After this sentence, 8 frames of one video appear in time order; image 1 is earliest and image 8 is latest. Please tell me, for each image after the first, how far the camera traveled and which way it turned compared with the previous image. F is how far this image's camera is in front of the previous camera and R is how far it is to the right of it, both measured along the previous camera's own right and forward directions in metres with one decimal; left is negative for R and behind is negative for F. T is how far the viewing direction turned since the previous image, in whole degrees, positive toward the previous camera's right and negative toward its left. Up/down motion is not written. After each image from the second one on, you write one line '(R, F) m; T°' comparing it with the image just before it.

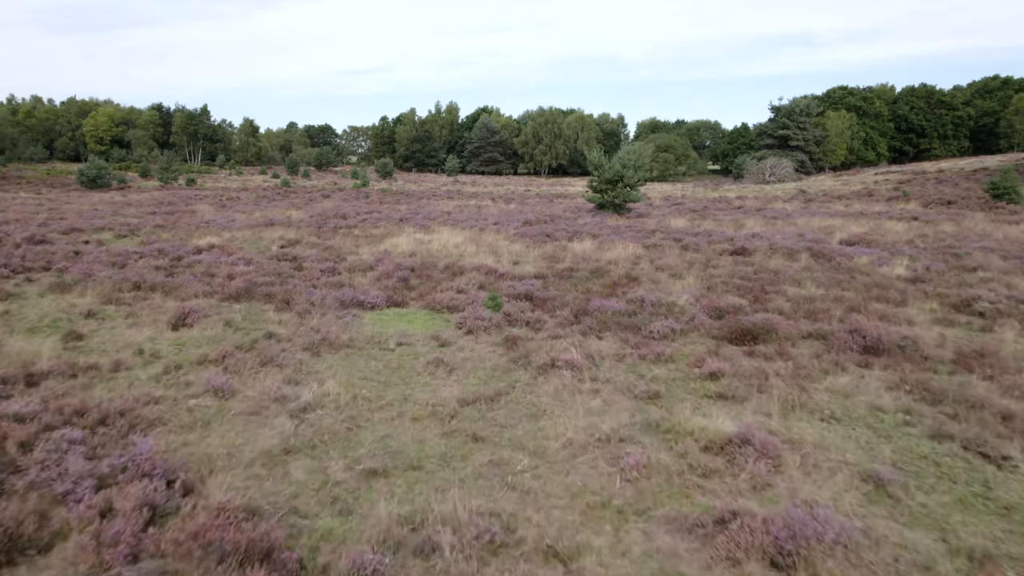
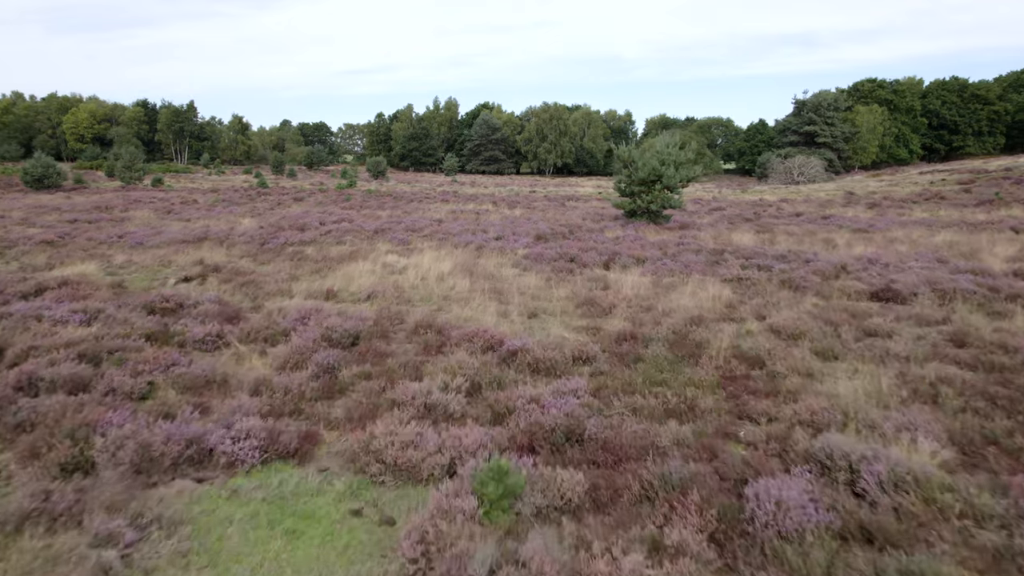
(-0.2, +5.5) m; 0°
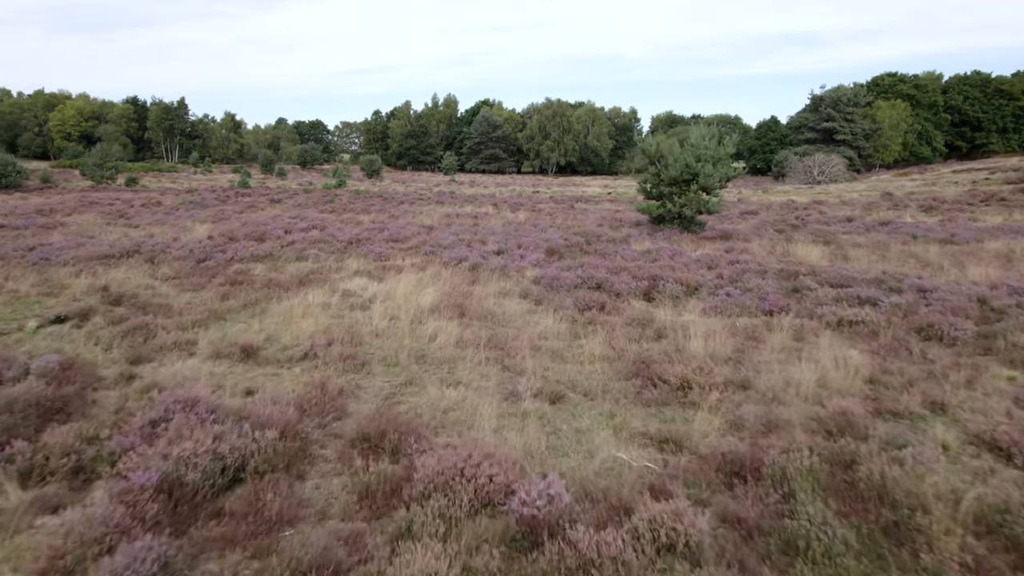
(-0.1, +3.5) m; 0°
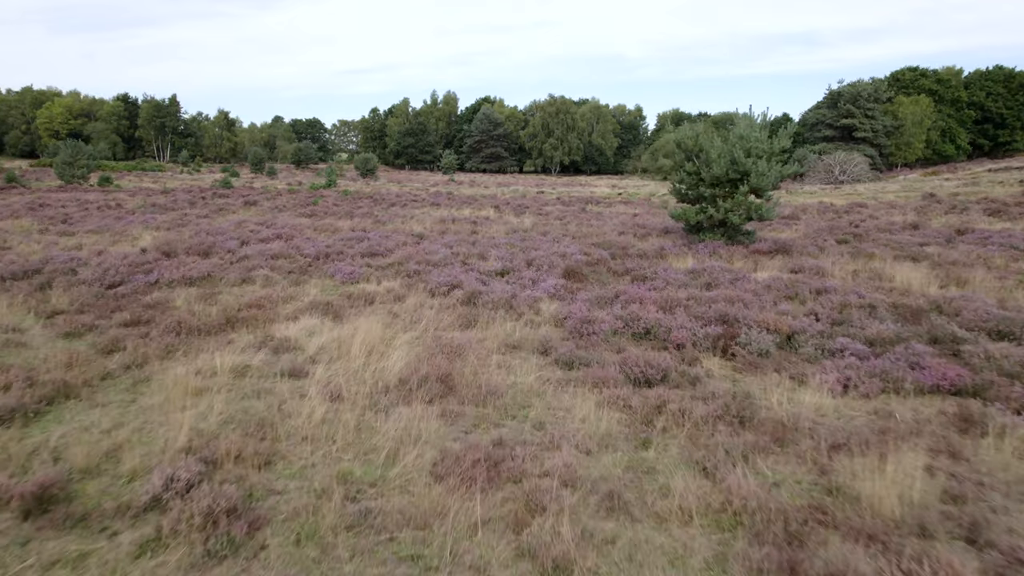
(-0.1, +3.2) m; 0°
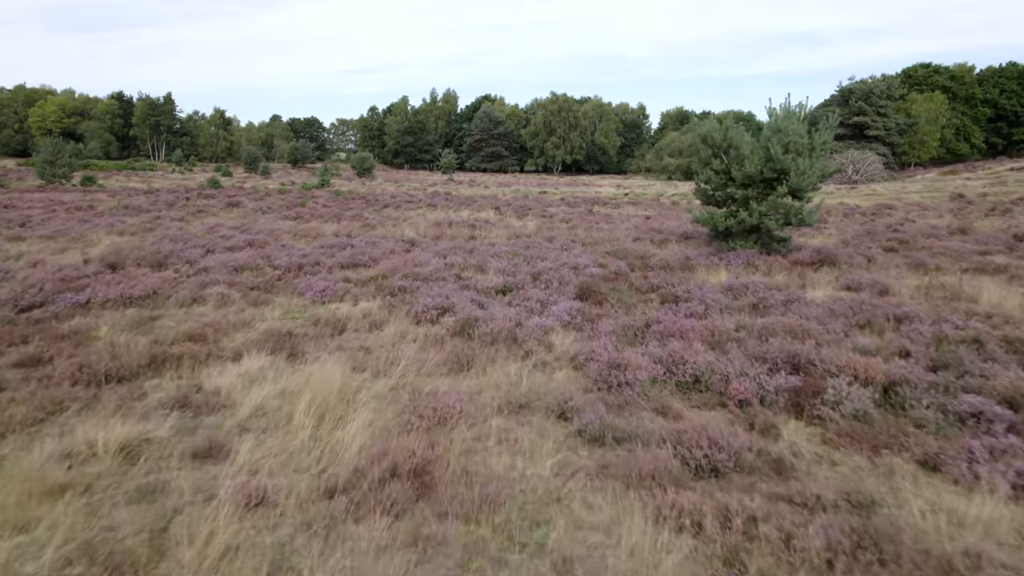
(0.0, +1.8) m; 0°
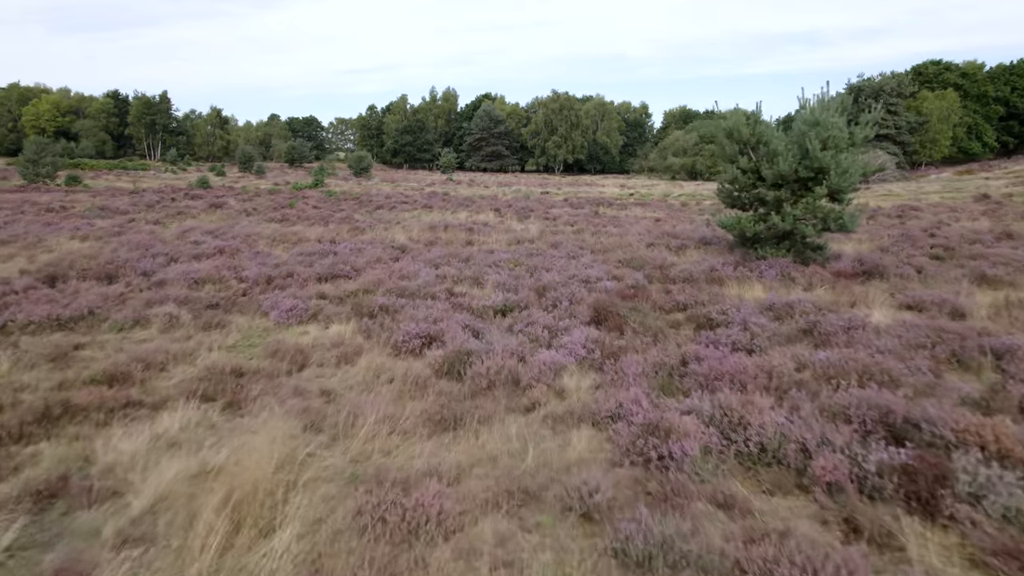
(0.0, +1.4) m; 0°
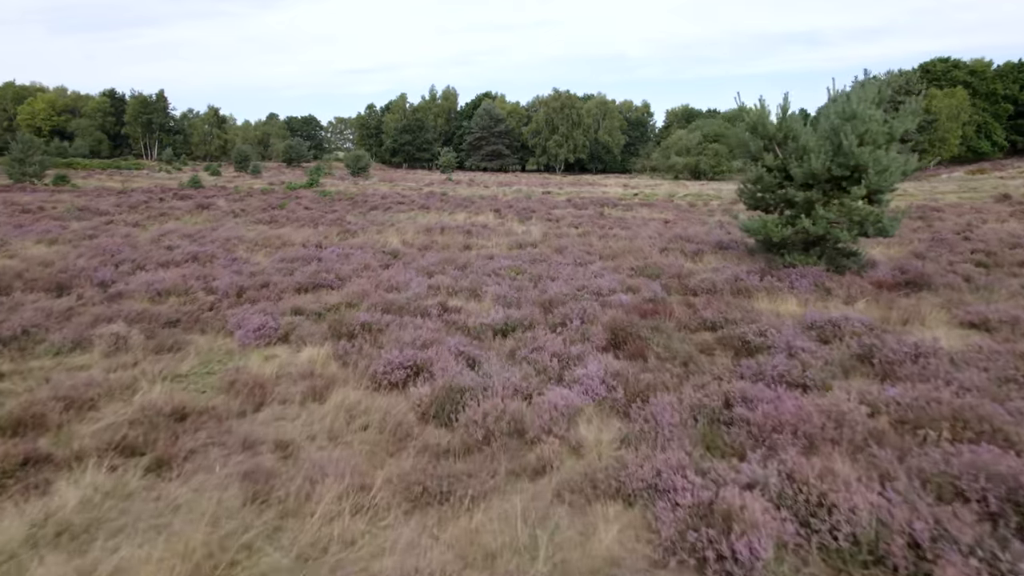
(0.0, +1.1) m; 0°
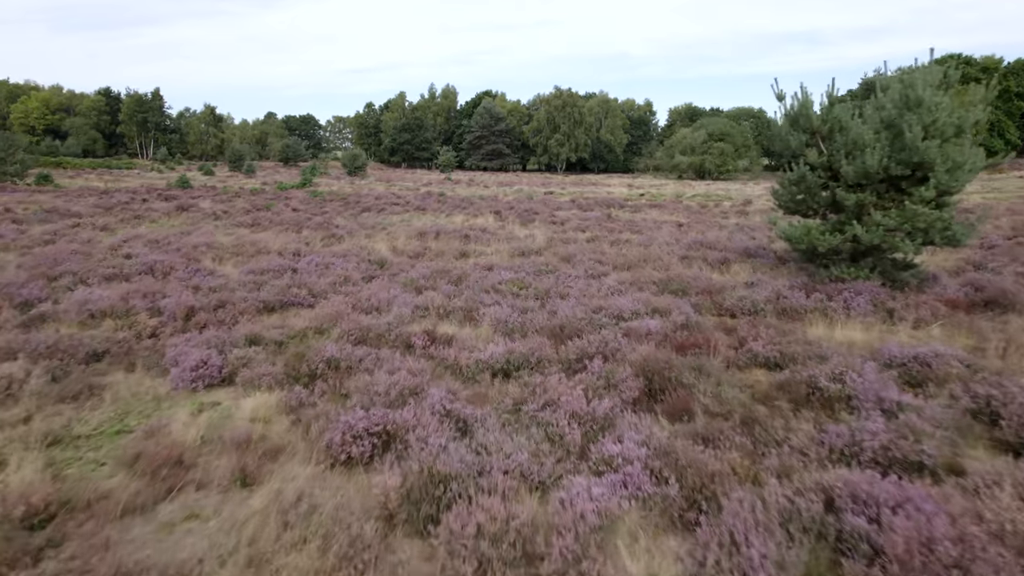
(0.0, +1.4) m; 0°
